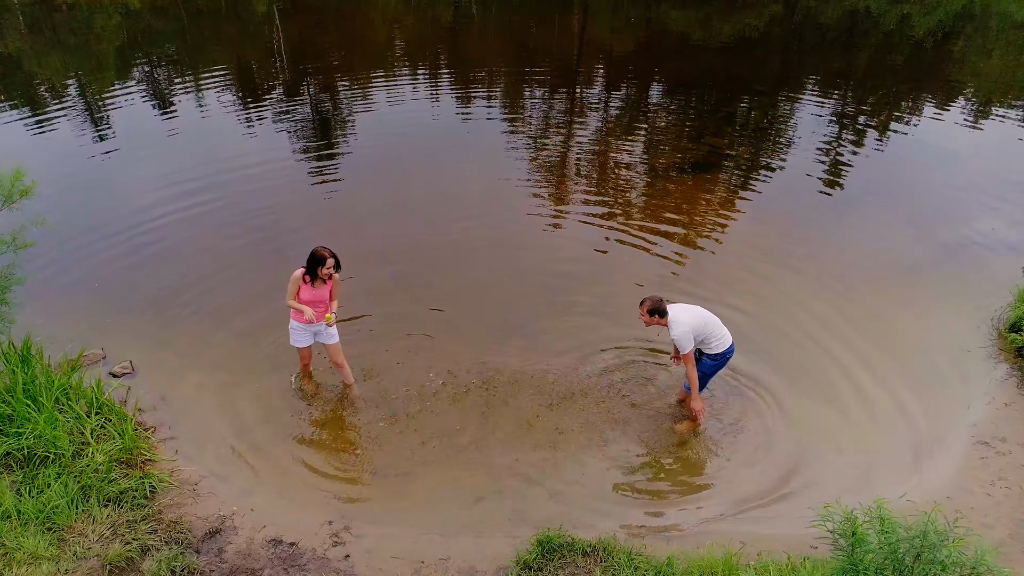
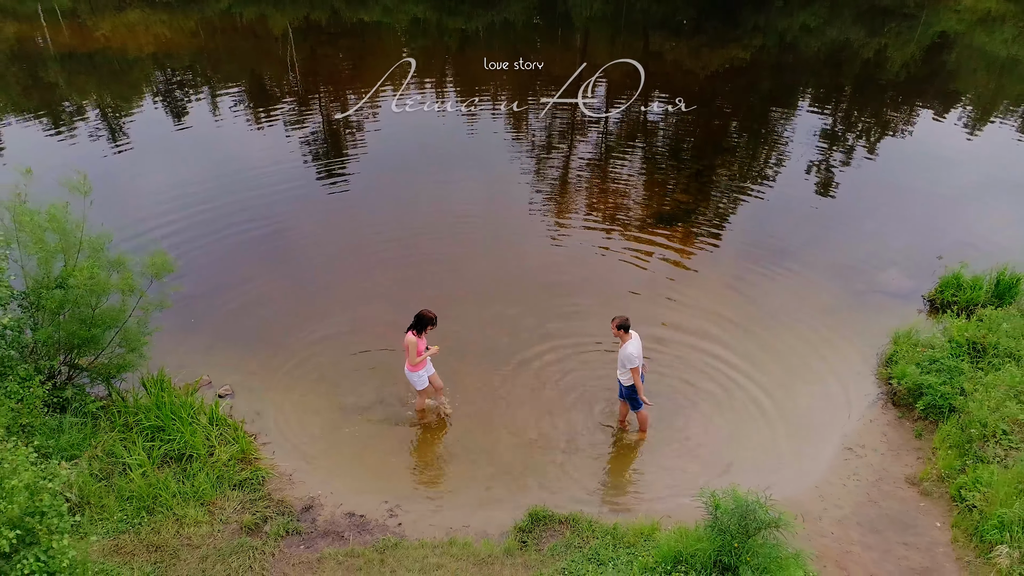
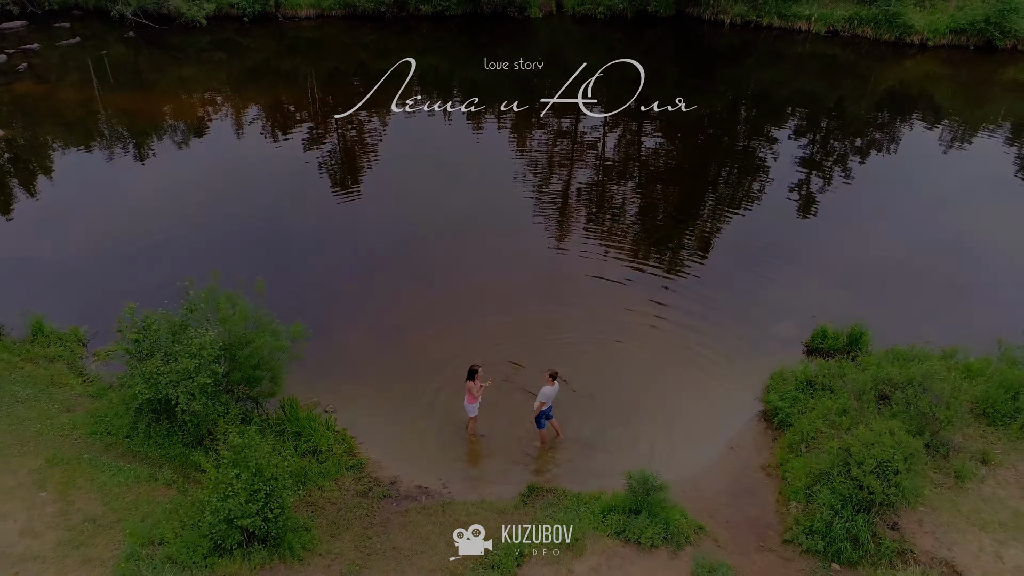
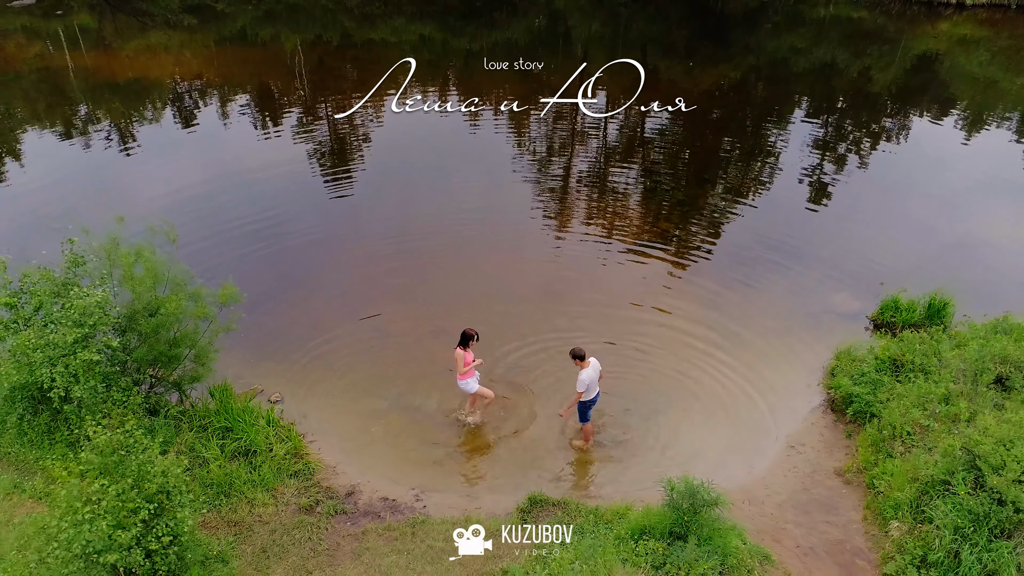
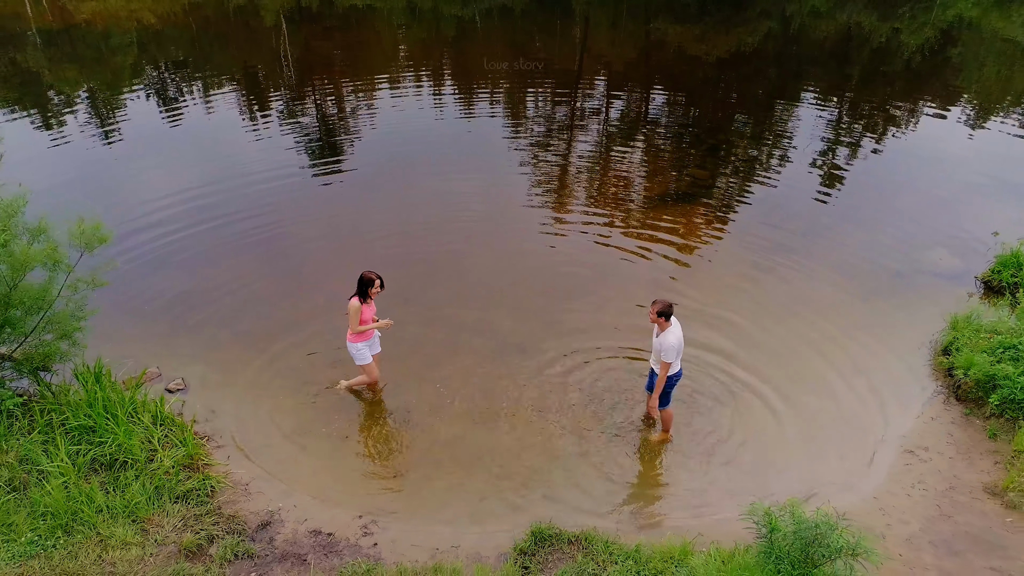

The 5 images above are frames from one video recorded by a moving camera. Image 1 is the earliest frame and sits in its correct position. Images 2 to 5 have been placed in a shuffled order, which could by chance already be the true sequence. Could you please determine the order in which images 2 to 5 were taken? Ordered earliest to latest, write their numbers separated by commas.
5, 2, 4, 3
